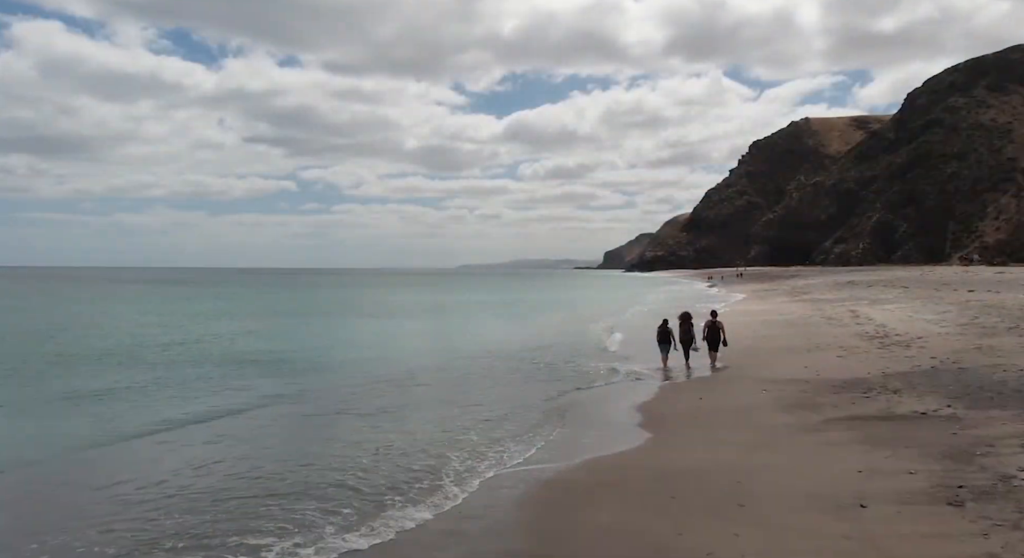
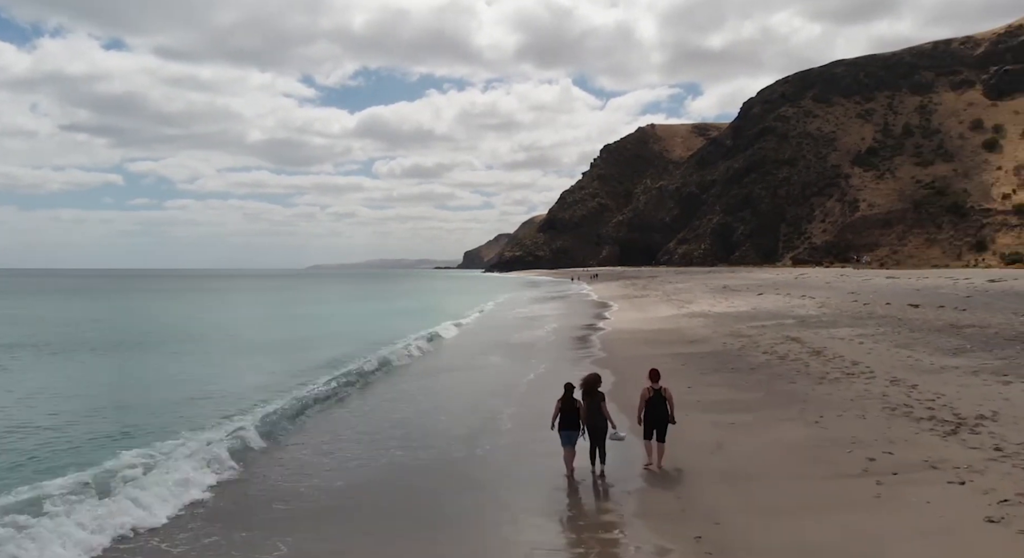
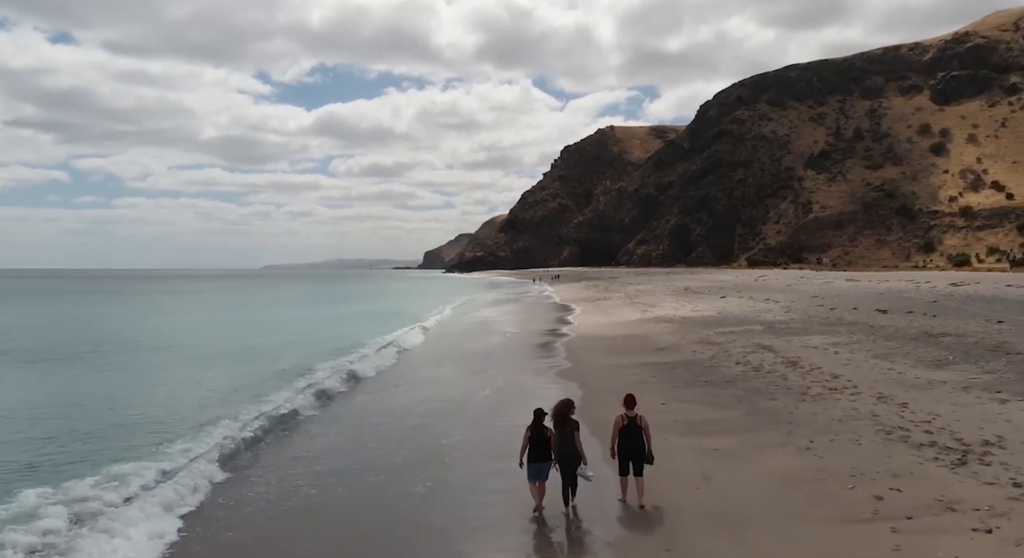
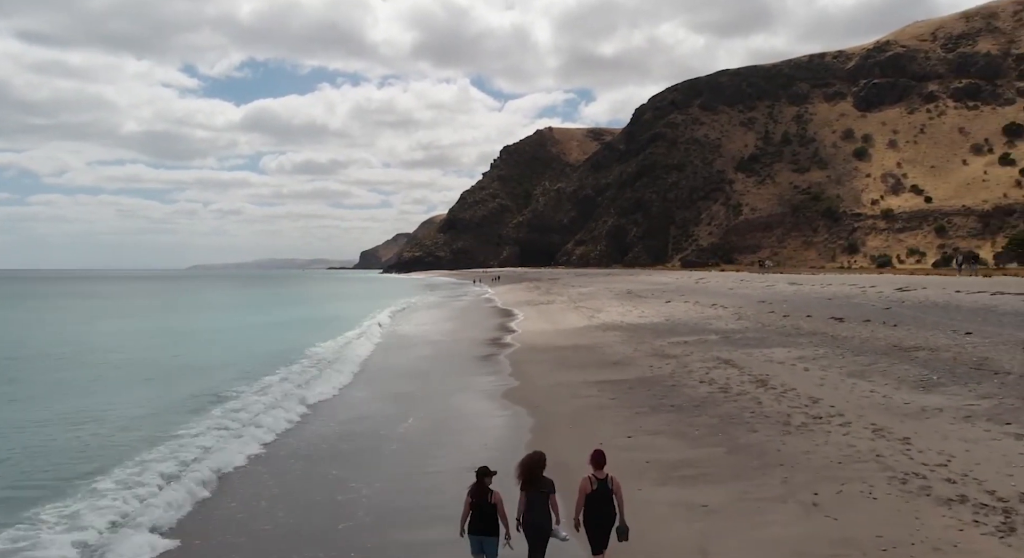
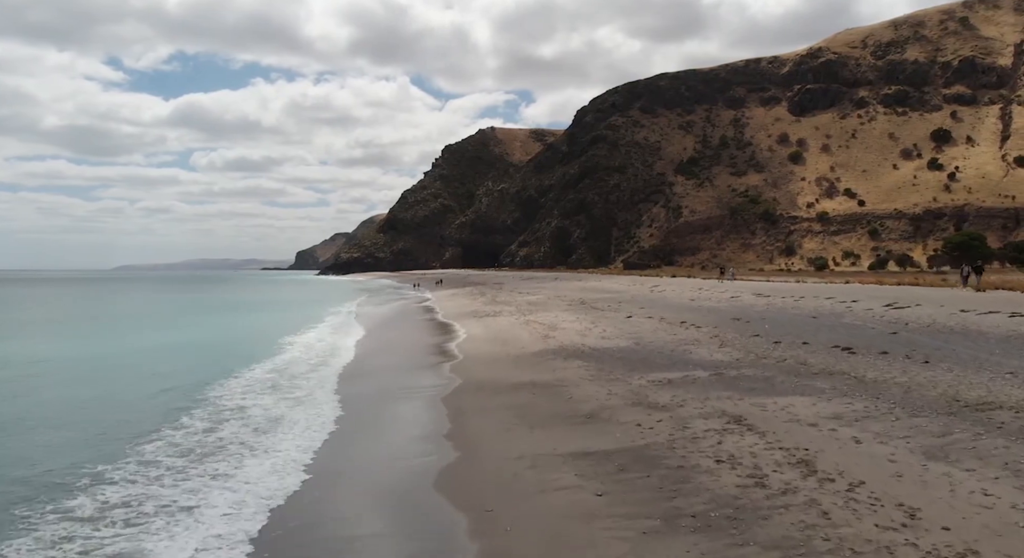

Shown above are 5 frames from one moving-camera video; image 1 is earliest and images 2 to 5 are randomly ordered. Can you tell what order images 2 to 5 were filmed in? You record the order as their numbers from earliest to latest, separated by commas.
2, 3, 4, 5
